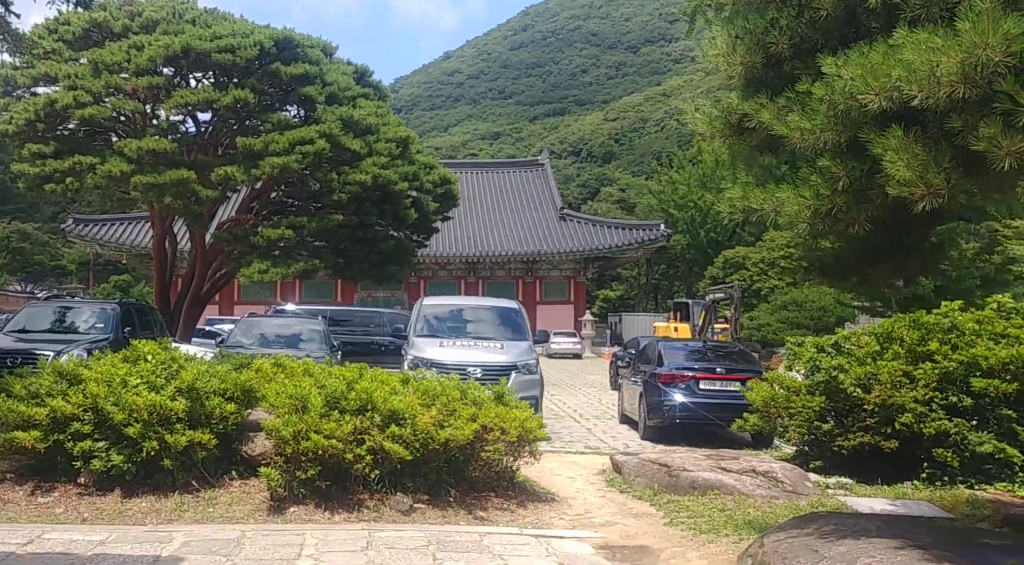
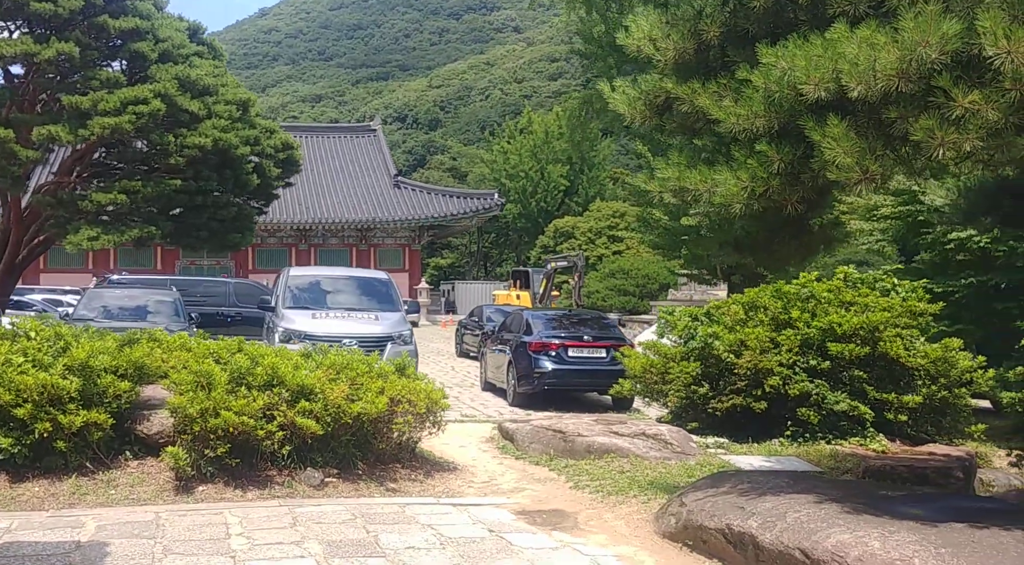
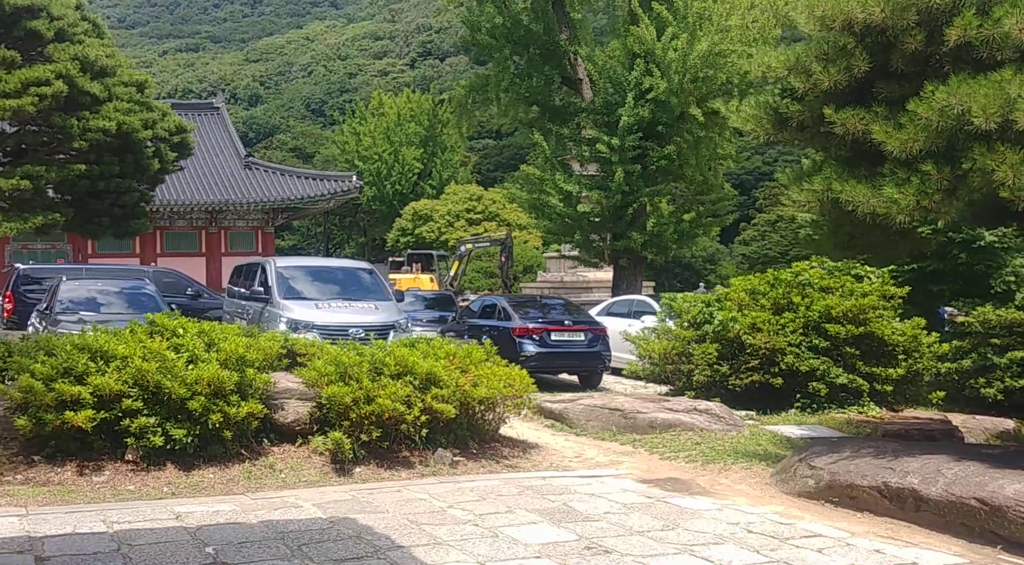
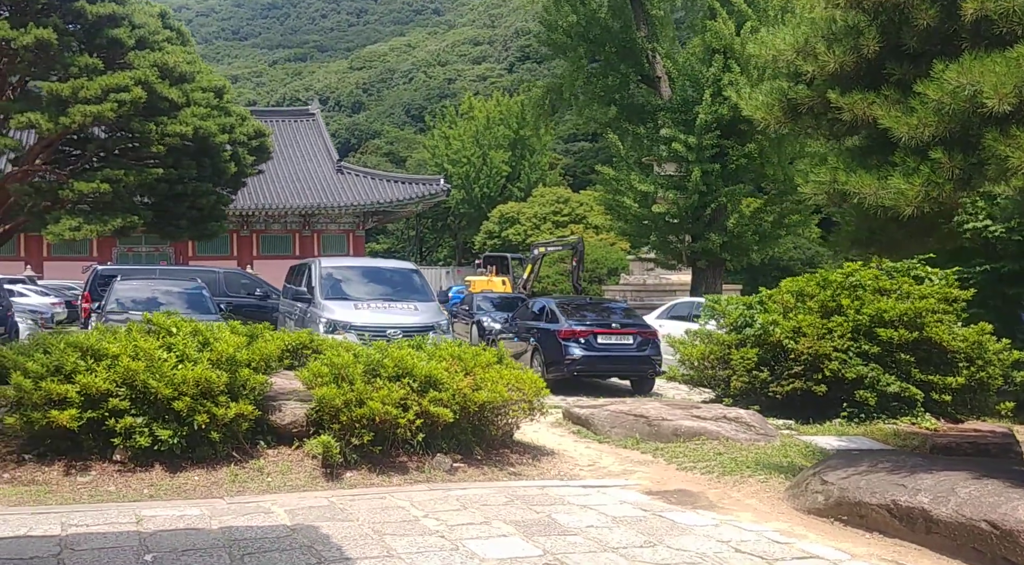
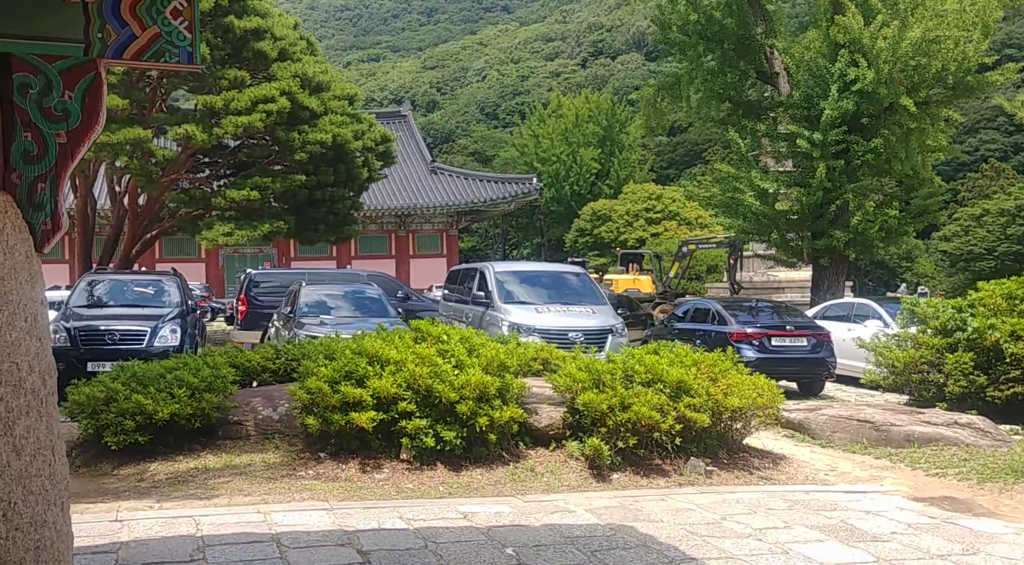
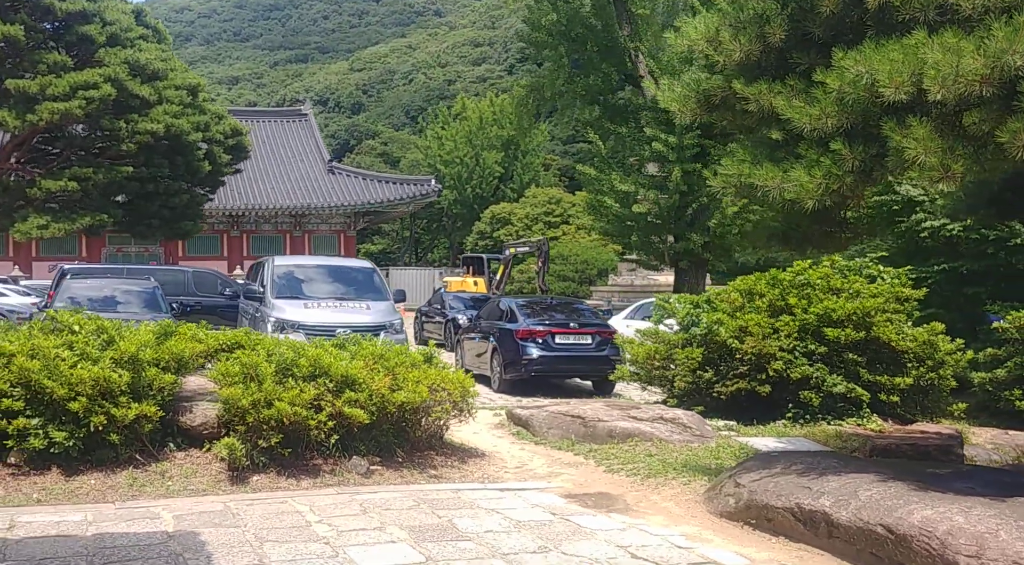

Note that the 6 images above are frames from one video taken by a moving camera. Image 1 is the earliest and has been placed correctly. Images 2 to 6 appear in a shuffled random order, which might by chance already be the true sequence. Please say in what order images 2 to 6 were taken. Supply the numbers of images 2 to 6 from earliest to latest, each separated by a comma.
2, 6, 4, 3, 5
